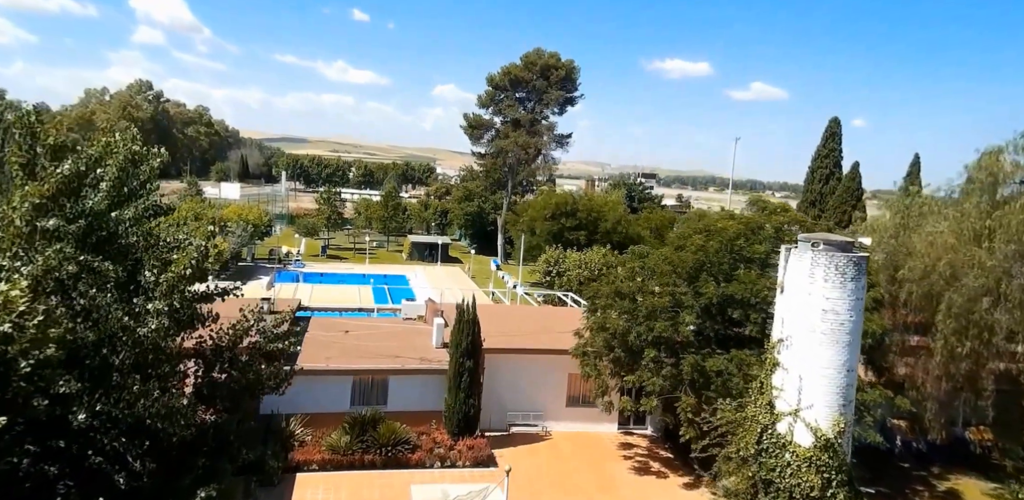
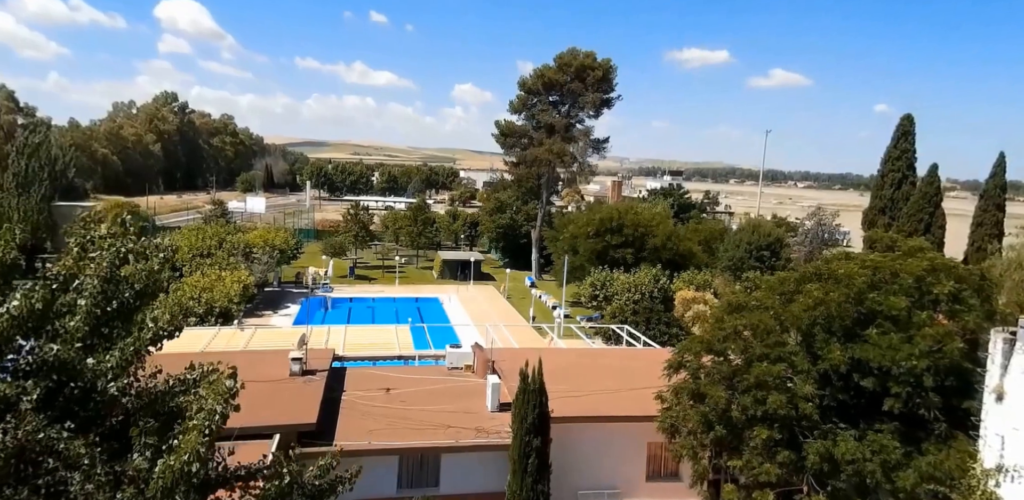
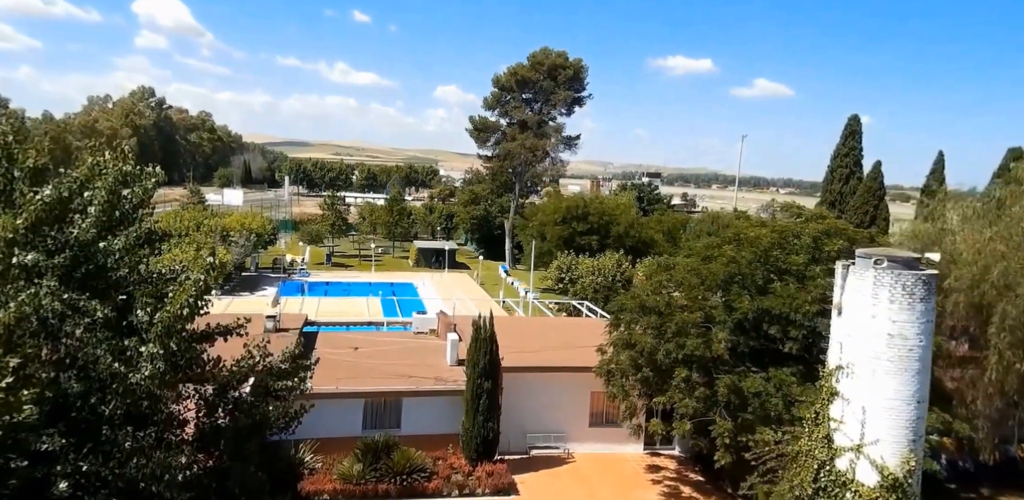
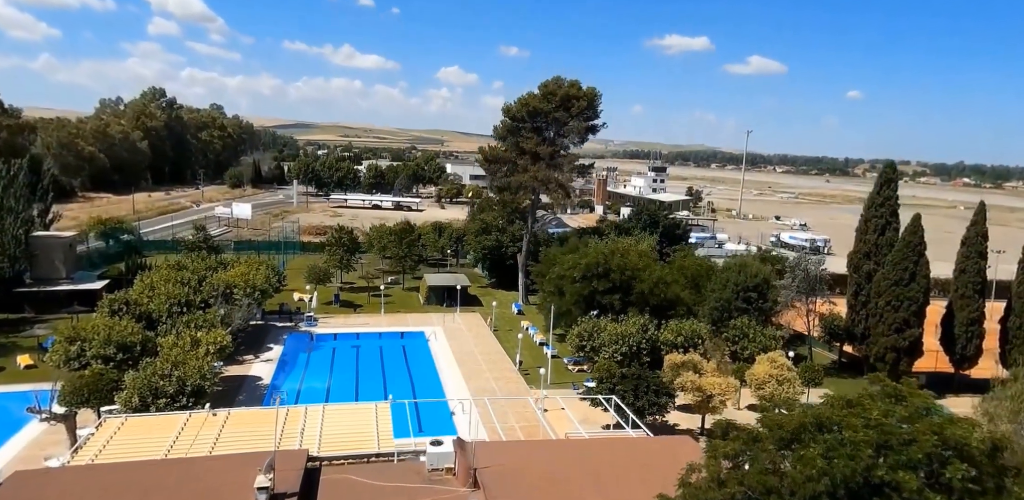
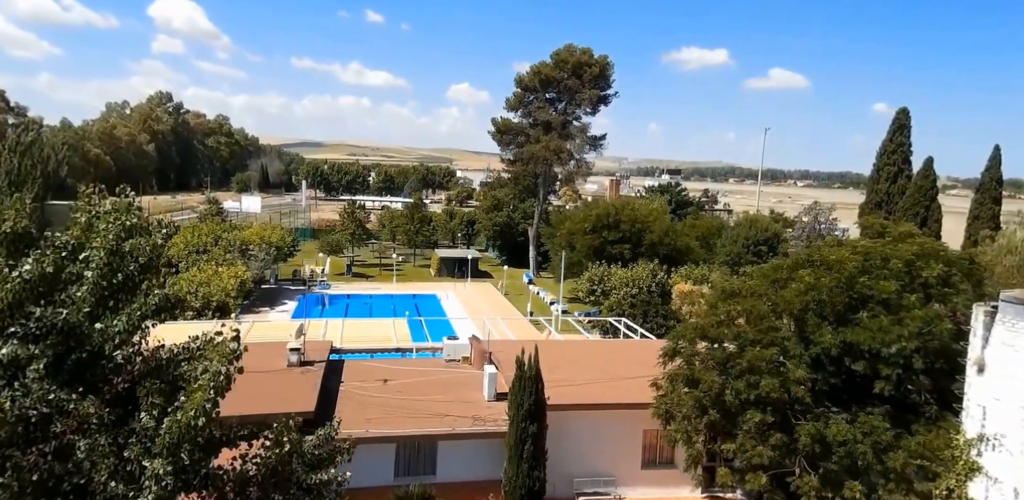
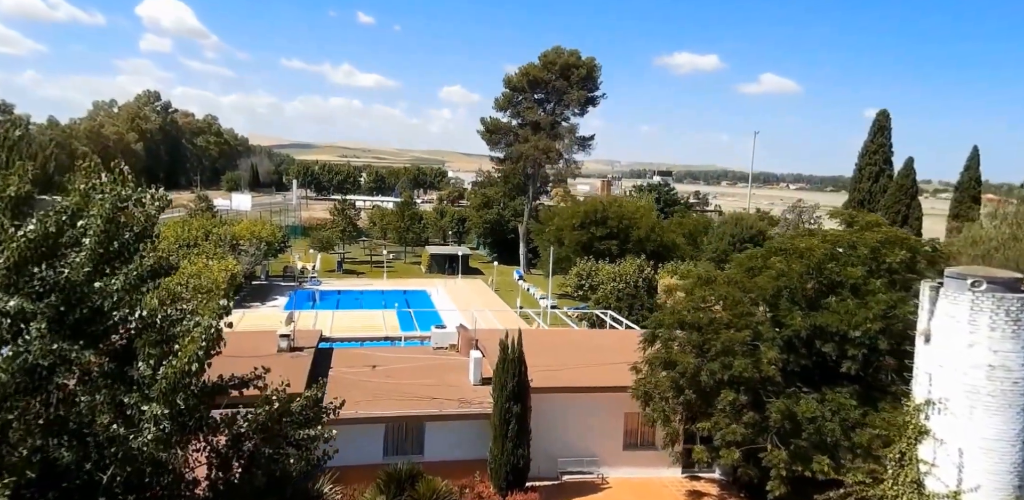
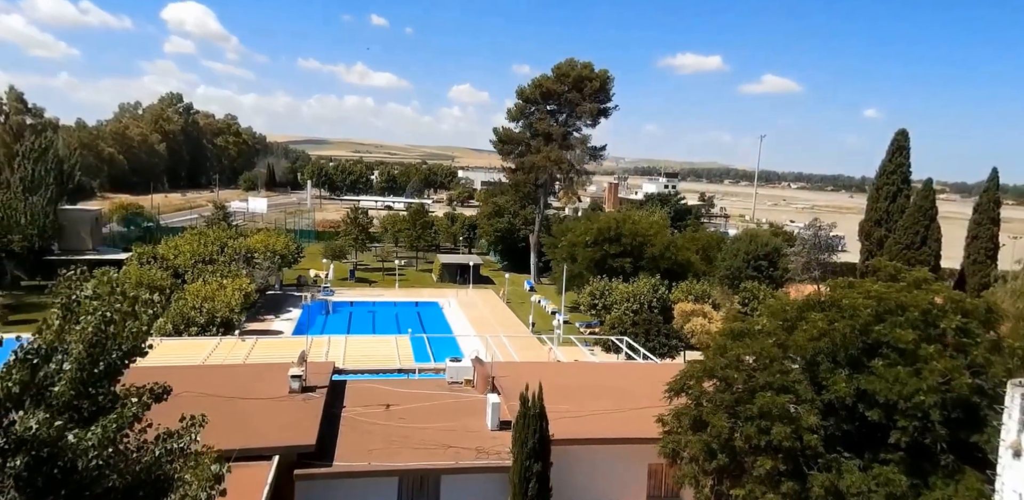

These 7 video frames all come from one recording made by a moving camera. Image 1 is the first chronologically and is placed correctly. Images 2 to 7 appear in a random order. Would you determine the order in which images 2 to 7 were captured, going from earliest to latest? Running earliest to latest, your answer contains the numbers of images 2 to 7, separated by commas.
3, 6, 5, 2, 7, 4
